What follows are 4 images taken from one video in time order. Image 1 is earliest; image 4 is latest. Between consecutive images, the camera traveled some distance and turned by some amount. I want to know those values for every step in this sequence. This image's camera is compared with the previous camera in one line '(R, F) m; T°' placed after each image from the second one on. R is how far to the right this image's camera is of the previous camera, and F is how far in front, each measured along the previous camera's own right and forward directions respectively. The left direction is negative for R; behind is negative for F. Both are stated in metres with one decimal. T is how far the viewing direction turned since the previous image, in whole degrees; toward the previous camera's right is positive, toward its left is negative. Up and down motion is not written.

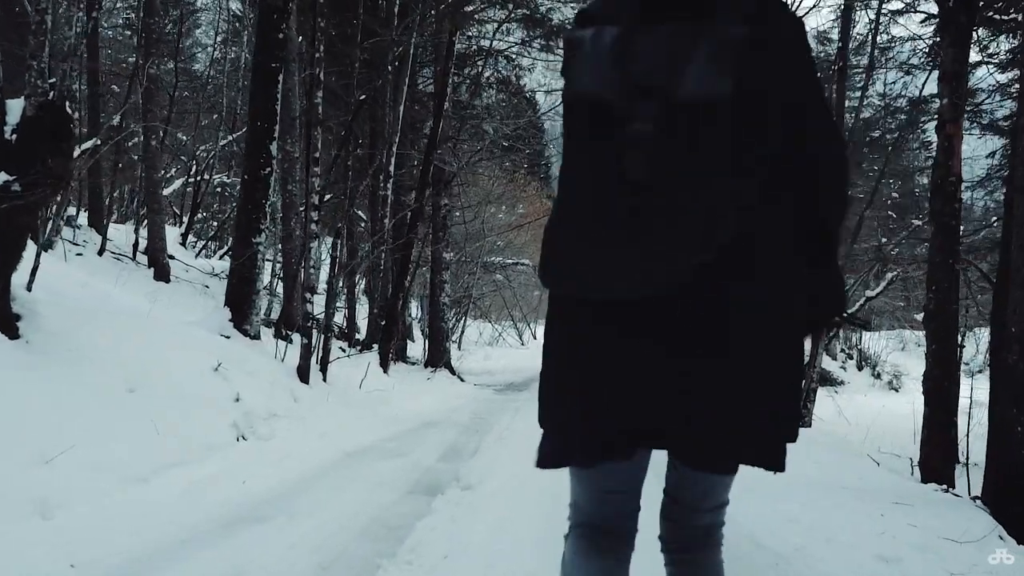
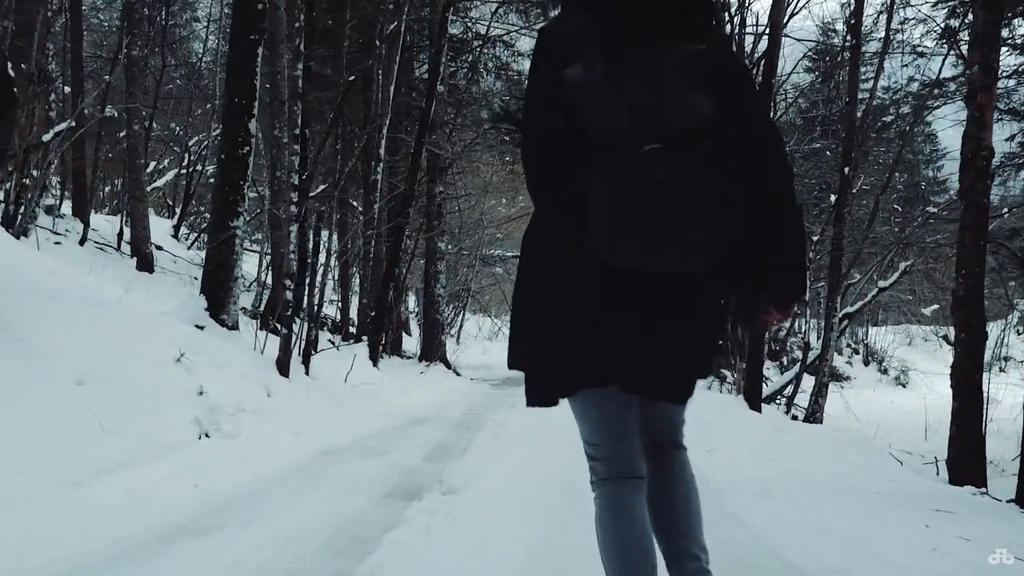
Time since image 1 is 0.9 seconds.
(+0.1, +0.5) m; 0°
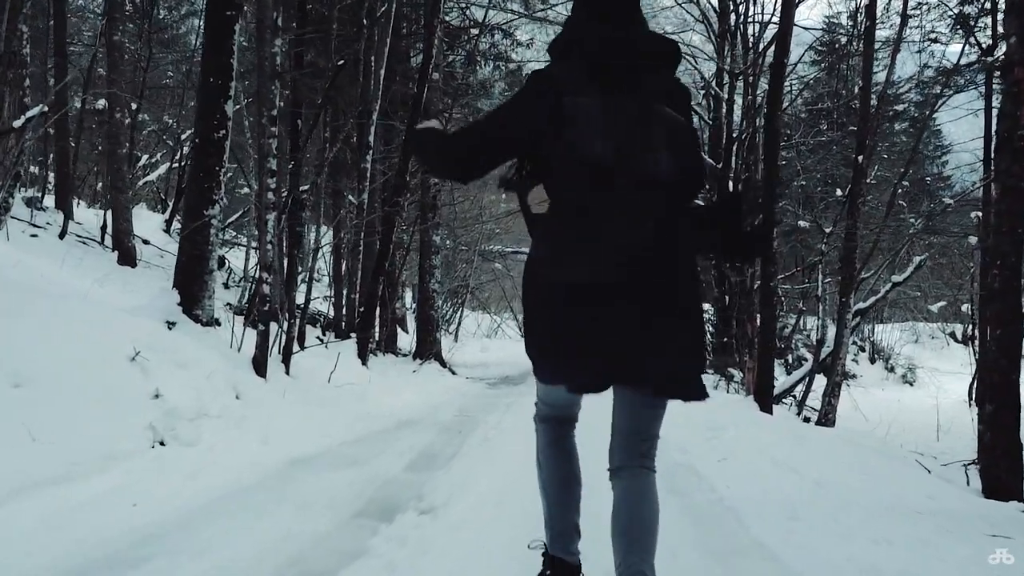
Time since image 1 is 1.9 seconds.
(+0.1, +0.5) m; 0°
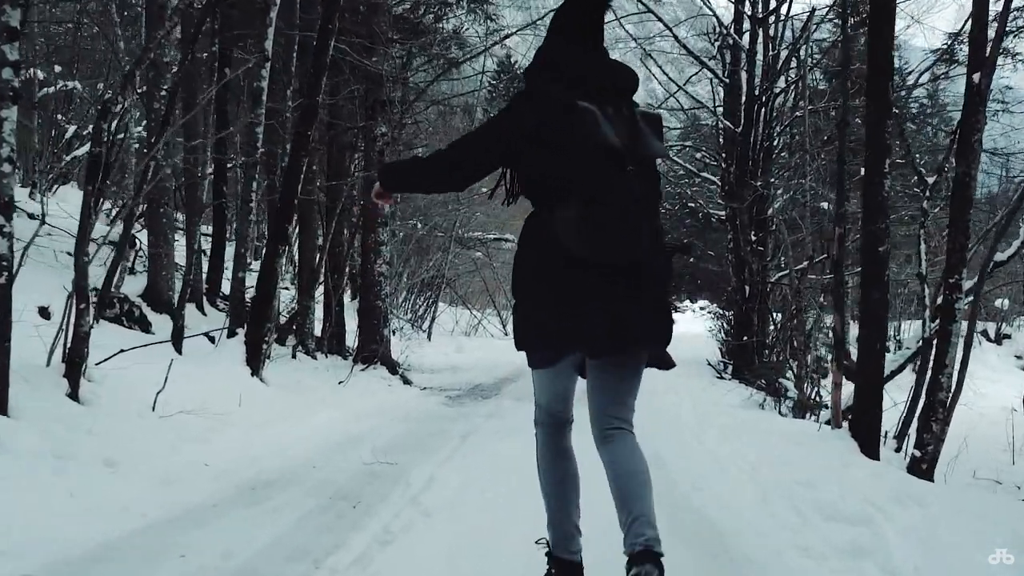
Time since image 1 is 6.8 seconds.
(+0.3, +3.1) m; +1°
